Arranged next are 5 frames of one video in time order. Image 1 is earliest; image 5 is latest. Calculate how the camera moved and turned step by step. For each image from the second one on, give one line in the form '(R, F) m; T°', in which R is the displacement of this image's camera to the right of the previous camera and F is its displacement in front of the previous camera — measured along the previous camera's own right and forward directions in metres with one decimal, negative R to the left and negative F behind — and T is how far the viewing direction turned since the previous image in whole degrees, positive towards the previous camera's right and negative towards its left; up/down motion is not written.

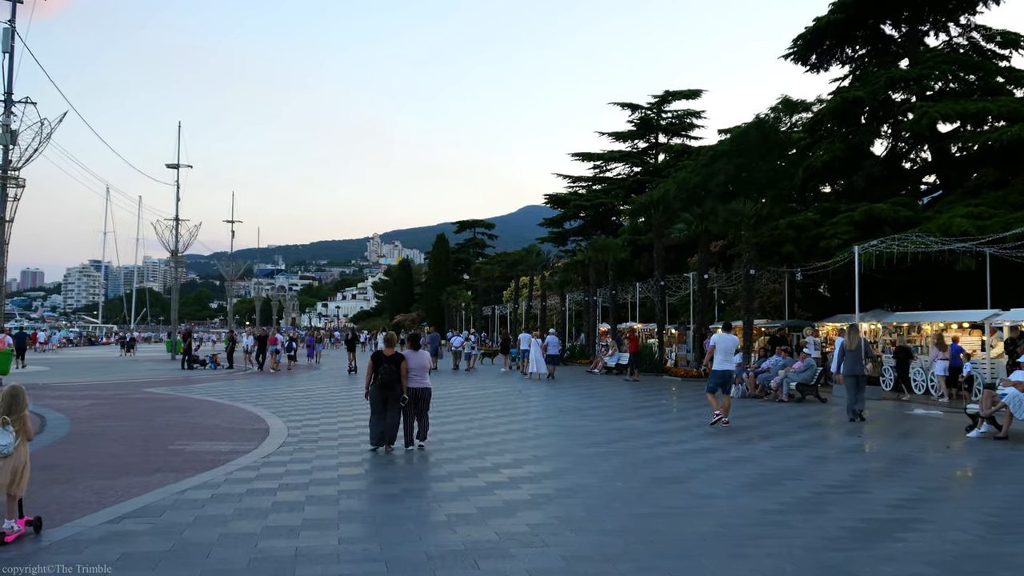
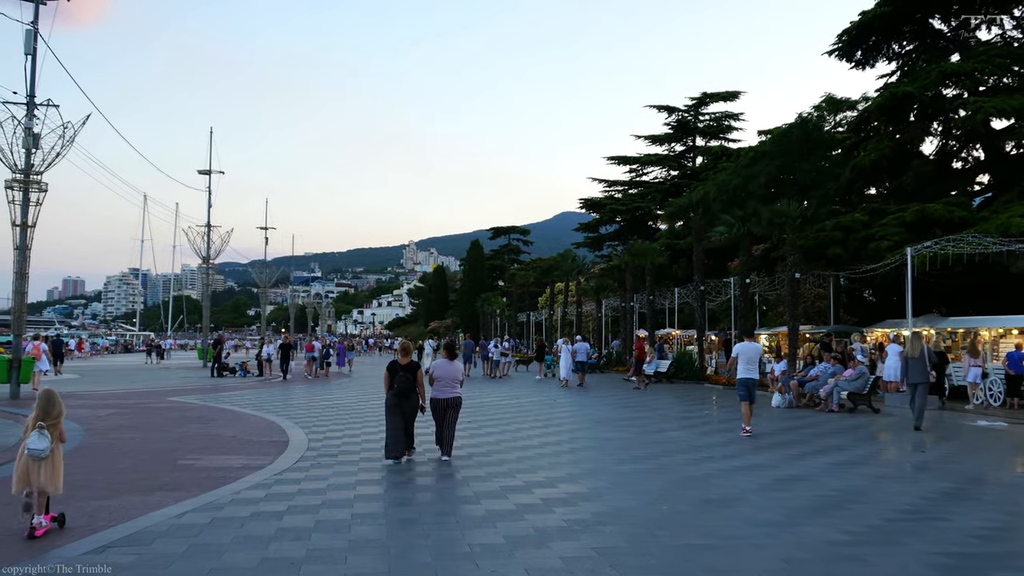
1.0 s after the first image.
(0.0, +0.8) m; -2°
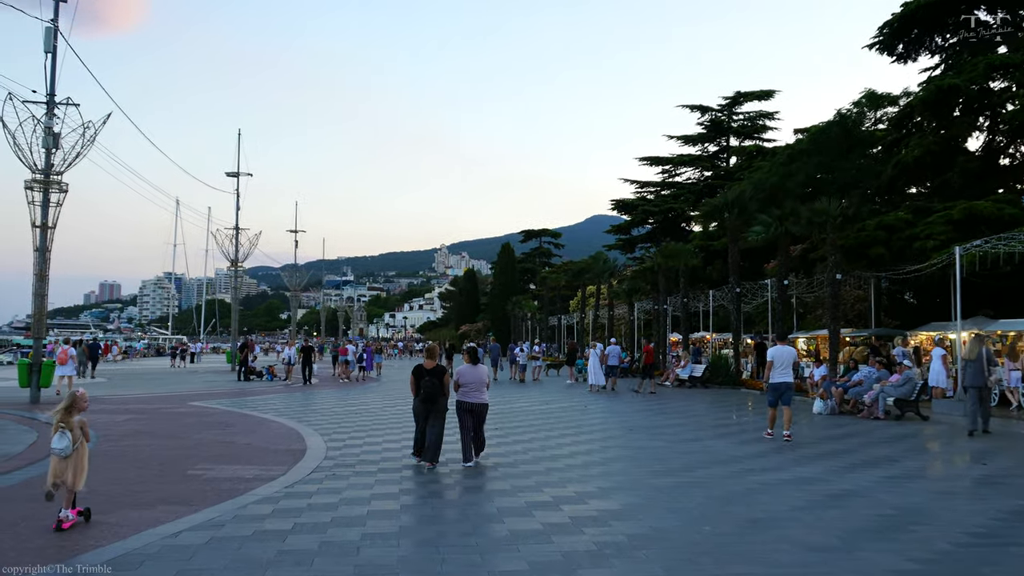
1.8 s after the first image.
(0.0, +0.7) m; -2°
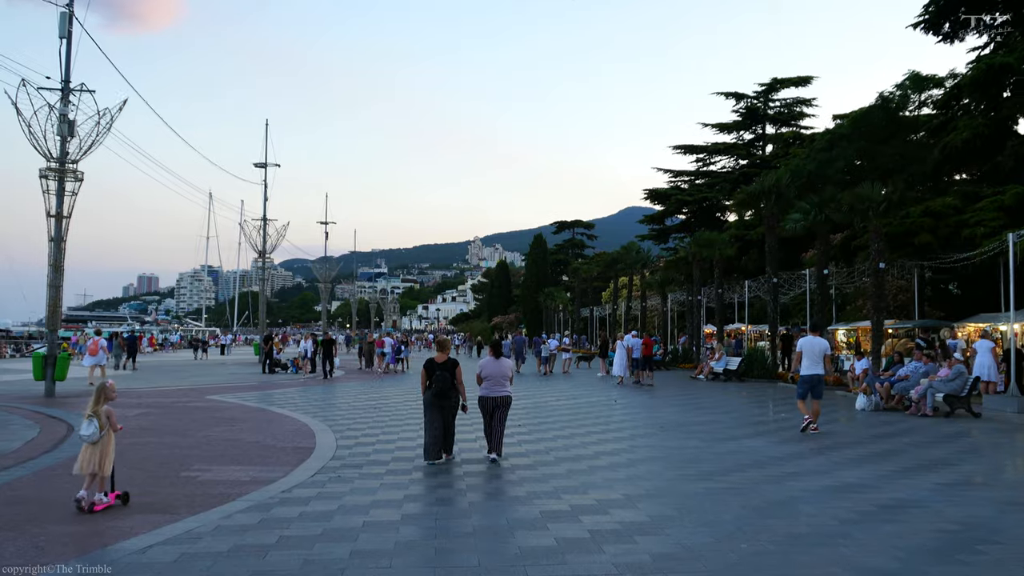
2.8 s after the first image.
(+0.1, +0.8) m; -2°
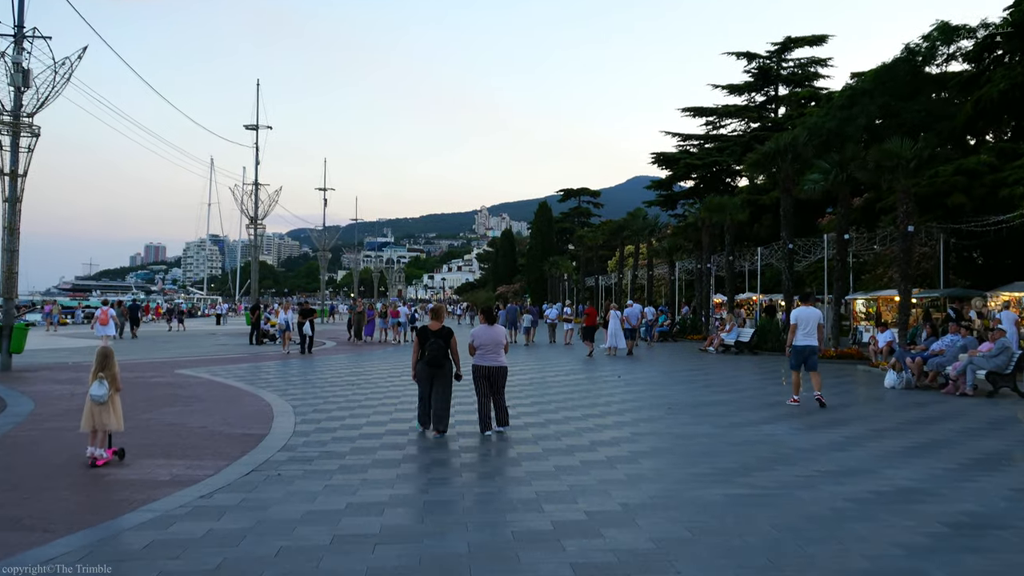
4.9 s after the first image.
(+0.2, +1.7) m; 0°
